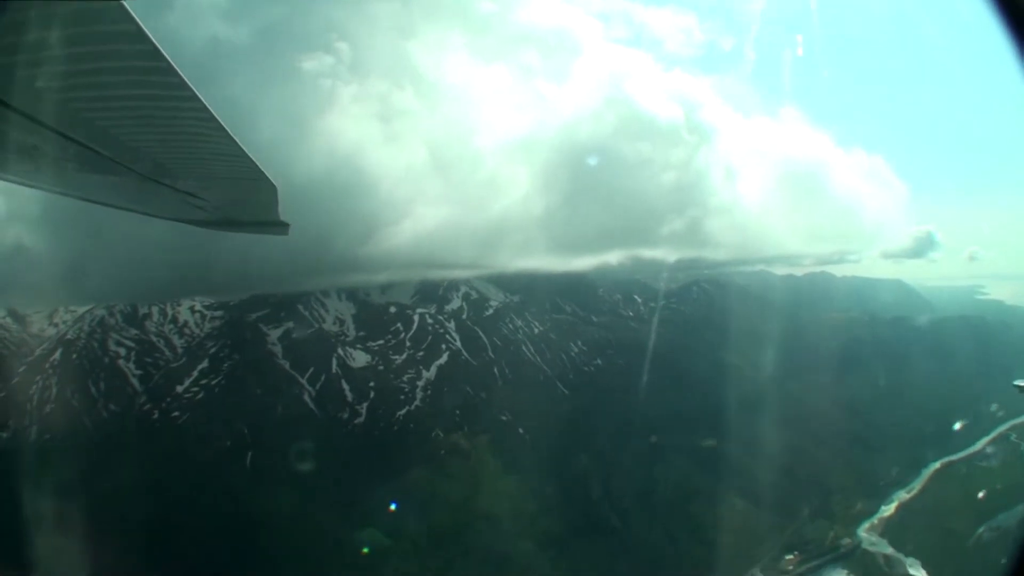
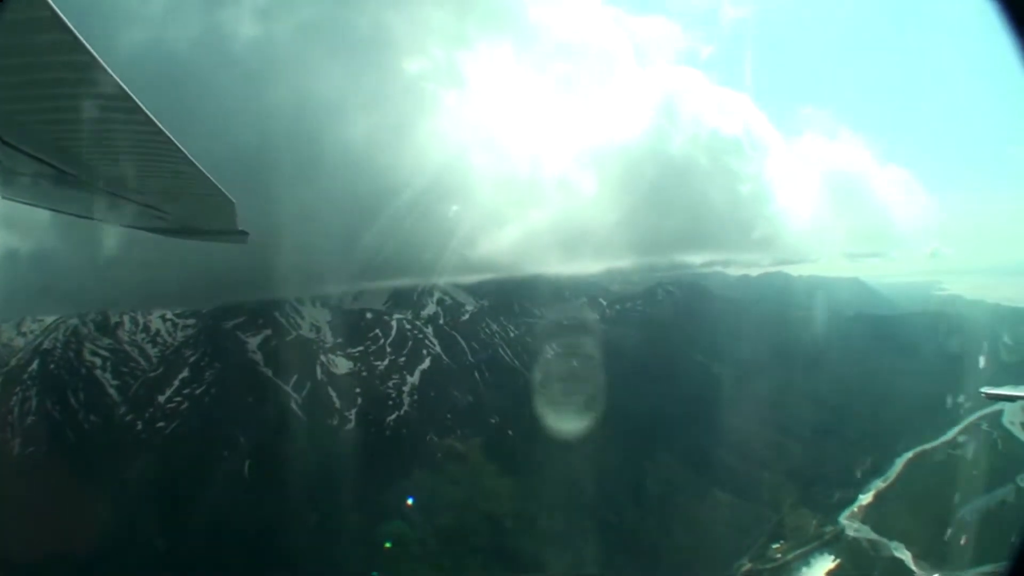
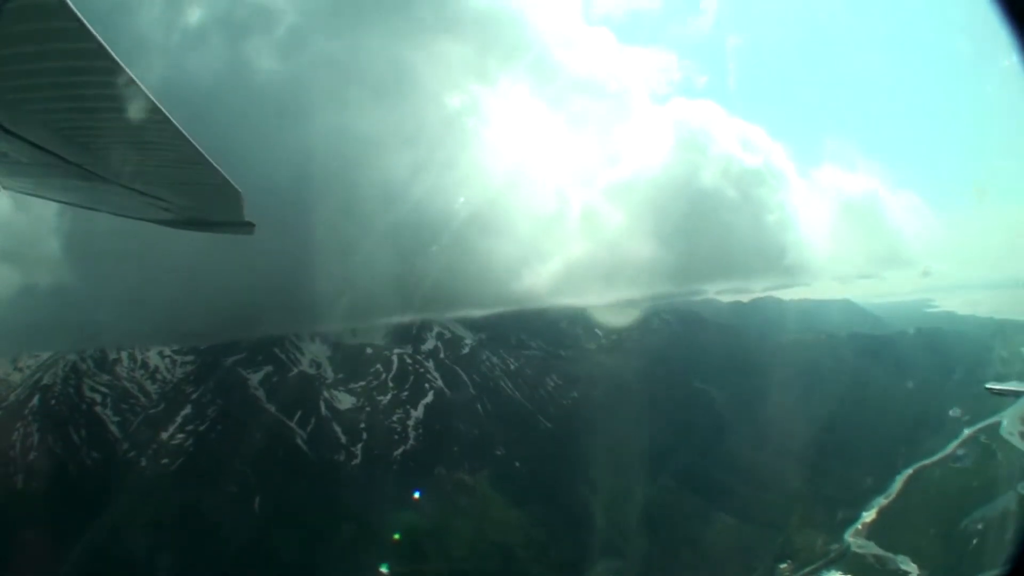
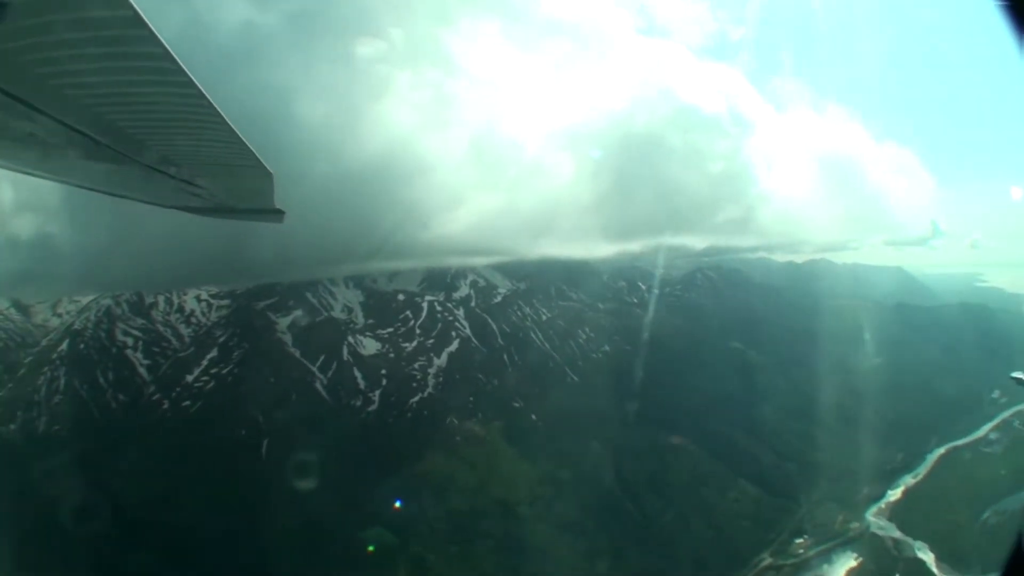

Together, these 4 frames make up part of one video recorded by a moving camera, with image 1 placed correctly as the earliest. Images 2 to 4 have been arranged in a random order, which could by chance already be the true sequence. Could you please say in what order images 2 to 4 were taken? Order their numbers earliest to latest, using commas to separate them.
4, 2, 3
